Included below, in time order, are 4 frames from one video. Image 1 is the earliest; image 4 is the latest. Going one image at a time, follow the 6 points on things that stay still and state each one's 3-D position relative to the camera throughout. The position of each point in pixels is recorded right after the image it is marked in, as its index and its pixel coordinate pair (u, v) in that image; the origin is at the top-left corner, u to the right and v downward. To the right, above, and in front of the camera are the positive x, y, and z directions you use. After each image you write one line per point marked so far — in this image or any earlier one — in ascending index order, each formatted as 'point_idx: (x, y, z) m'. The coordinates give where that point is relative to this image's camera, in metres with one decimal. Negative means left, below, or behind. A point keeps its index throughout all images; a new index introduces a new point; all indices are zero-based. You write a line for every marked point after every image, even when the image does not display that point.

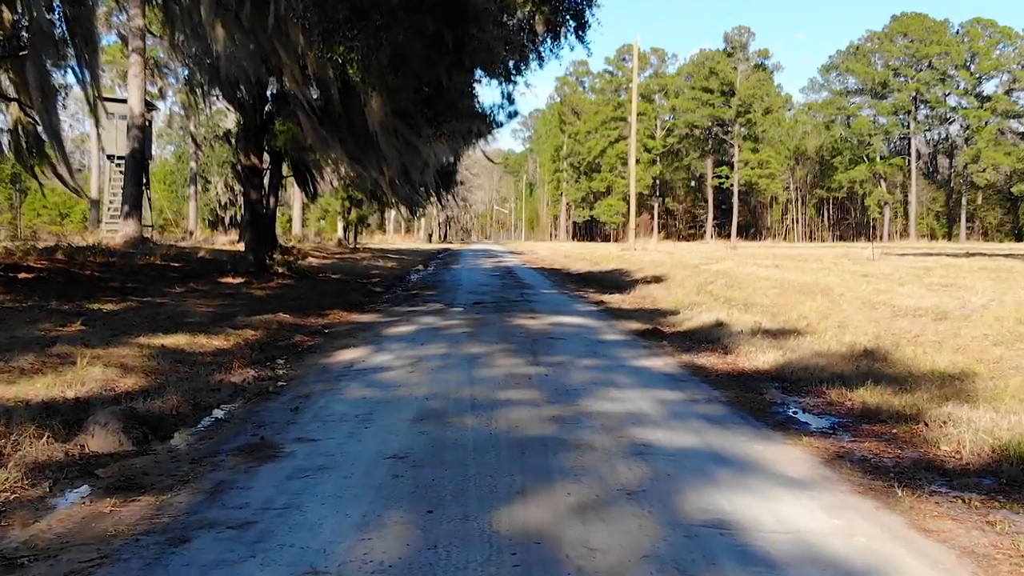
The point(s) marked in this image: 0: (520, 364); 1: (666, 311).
0: (0.0, -0.4, +7.5) m
1: (+1.6, -0.2, +13.0) m
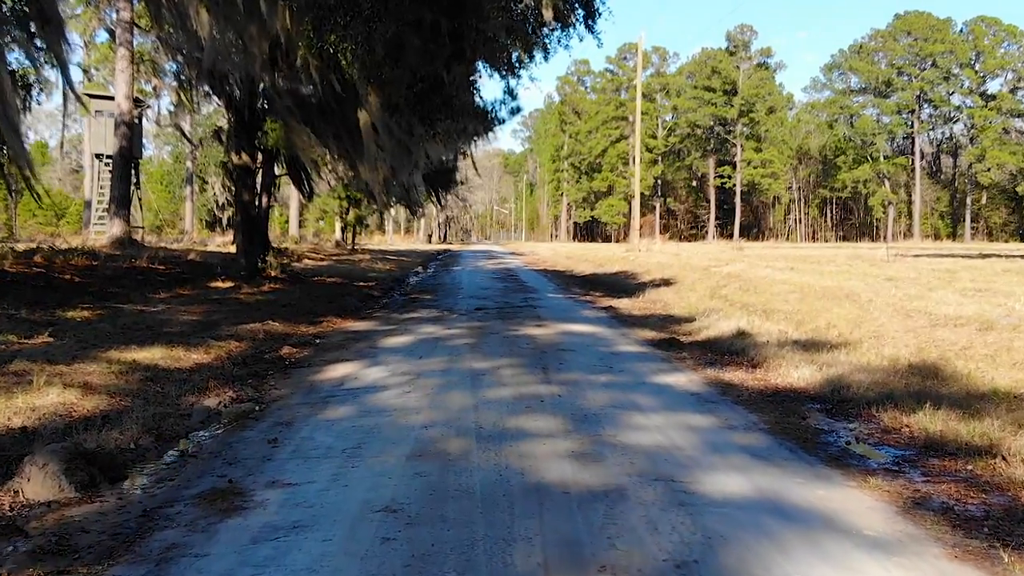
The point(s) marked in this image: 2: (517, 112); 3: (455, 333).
0: (+0.1, -0.5, +6.7) m
1: (+1.6, -0.3, +12.2) m
2: (+0.1, +2.4, +17.8) m
3: (-0.4, -0.3, +10.0) m
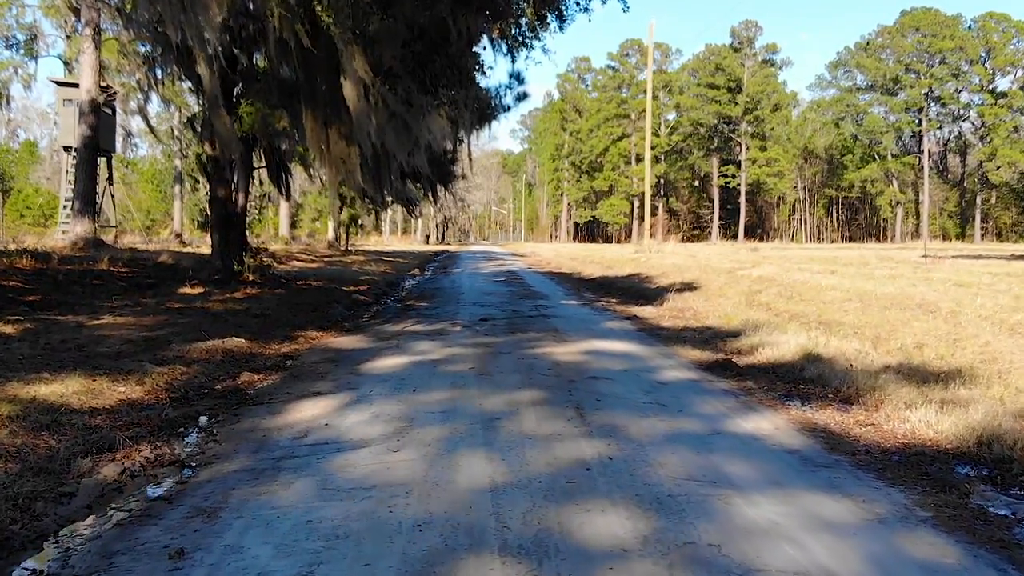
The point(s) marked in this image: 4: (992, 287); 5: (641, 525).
0: (+0.2, -0.6, +4.9) m
1: (+1.7, -0.3, +10.4) m
2: (+0.2, +2.4, +16.0) m
3: (-0.3, -0.4, +8.1) m
4: (+4.3, 0.0, +11.4) m
5: (+0.3, -0.6, +3.4) m
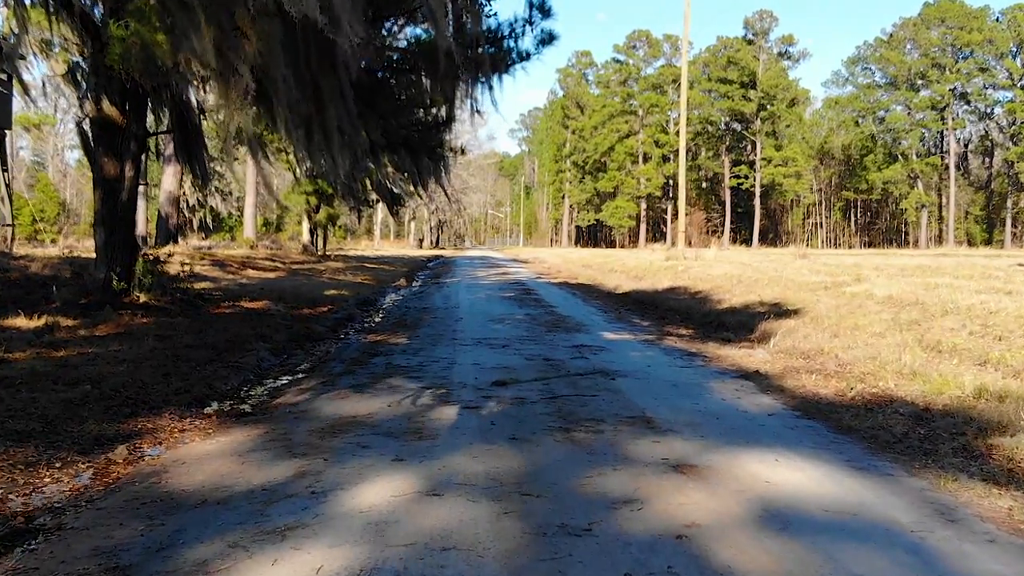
0: (+0.4, -0.7, -0.1) m
1: (+1.9, -0.5, +5.5) m
2: (+0.3, +2.2, +11.1) m
3: (-0.1, -0.6, +3.2) m
4: (+4.5, -0.2, +6.5) m
5: (+0.5, -0.8, -1.6) m
